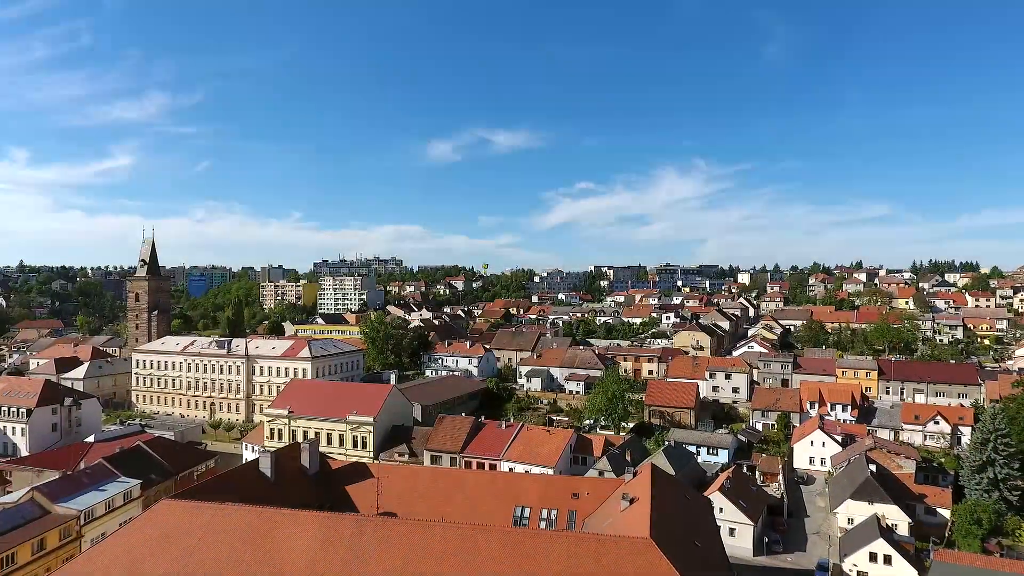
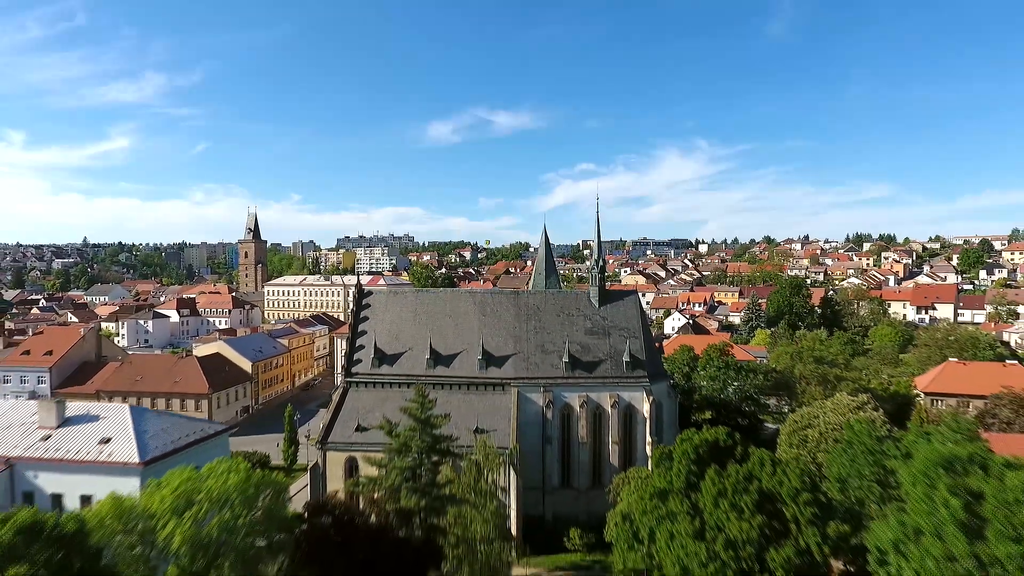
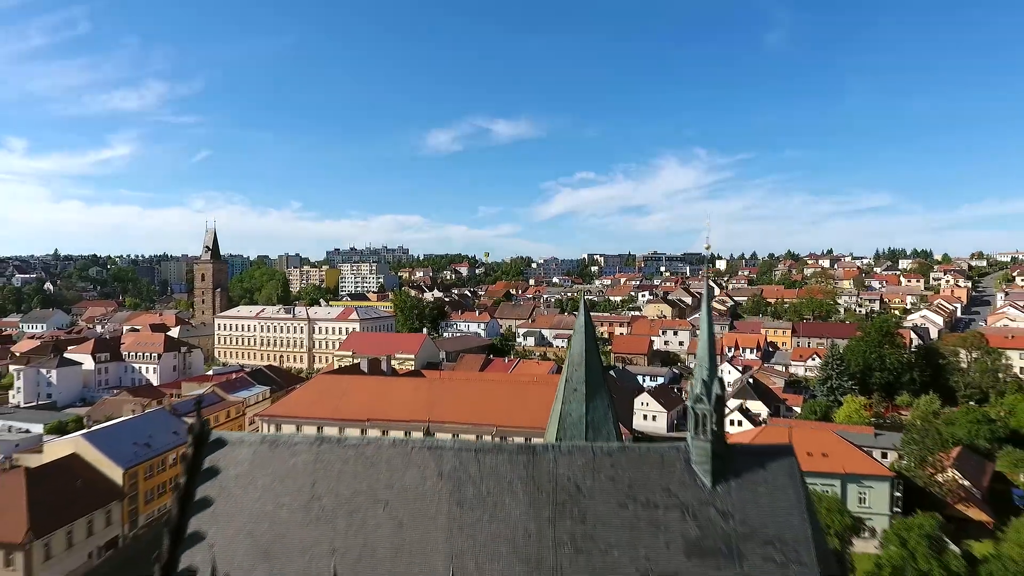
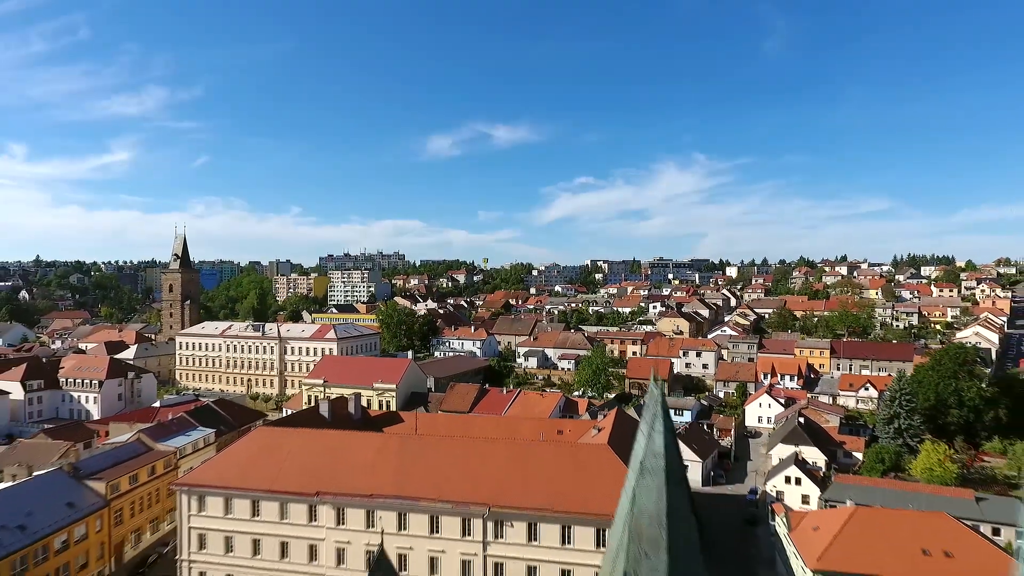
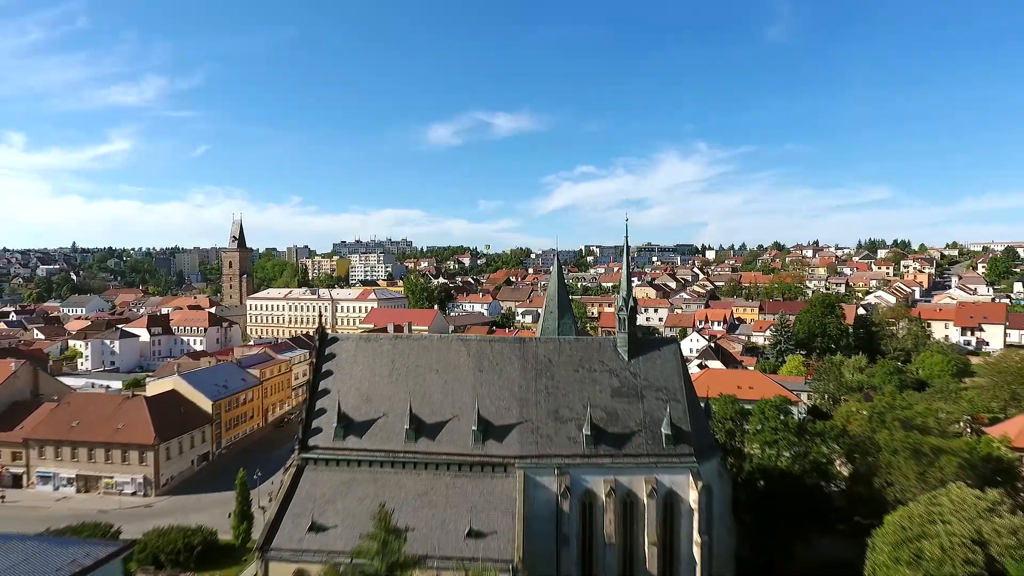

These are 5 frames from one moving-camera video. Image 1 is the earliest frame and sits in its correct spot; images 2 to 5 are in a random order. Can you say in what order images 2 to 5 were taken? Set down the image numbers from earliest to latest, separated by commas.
4, 3, 5, 2
